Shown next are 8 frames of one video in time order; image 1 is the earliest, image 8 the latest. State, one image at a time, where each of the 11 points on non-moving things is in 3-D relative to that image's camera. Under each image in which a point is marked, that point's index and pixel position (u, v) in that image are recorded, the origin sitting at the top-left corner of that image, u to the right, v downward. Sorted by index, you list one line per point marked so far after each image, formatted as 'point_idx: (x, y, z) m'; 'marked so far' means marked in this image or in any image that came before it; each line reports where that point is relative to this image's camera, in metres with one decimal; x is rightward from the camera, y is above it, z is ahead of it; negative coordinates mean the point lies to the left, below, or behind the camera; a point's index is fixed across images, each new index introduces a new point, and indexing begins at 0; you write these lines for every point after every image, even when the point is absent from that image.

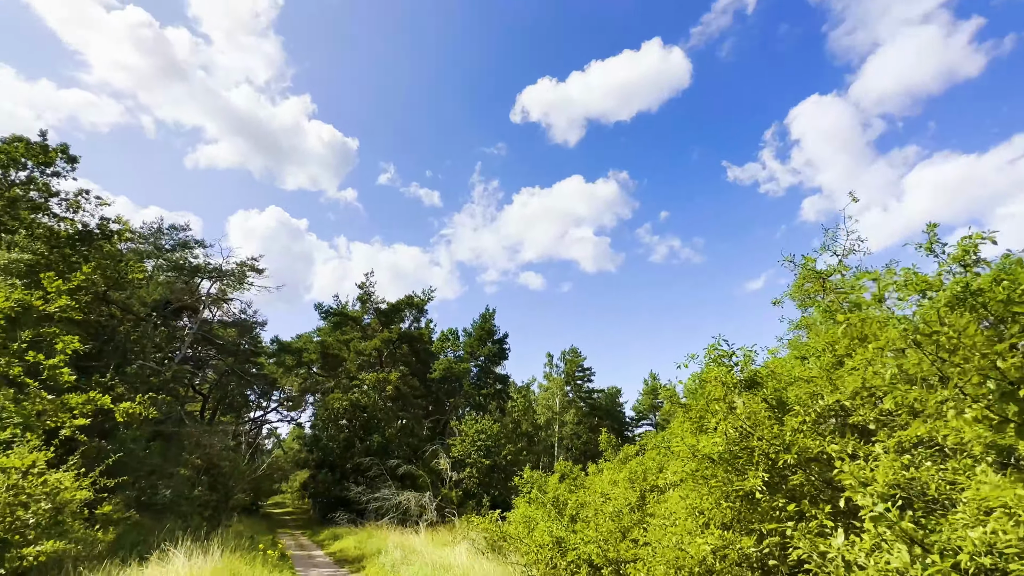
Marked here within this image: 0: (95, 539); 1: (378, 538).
0: (-9.3, -5.5, +9.9) m
1: (-4.7, -8.8, +15.8) m
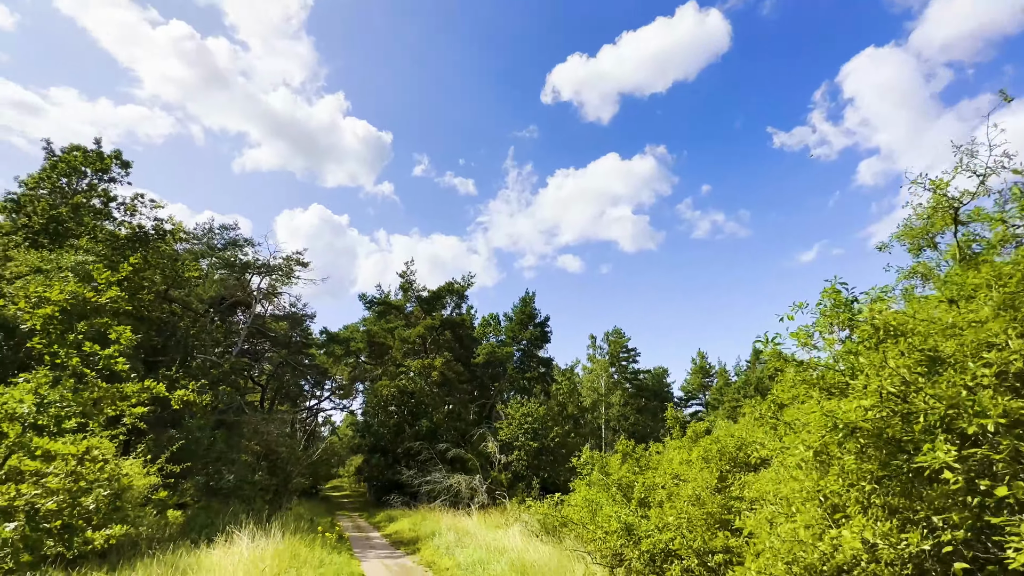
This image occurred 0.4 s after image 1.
0: (-8.1, -5.4, +10.4) m
1: (-2.8, -8.2, +15.9) m
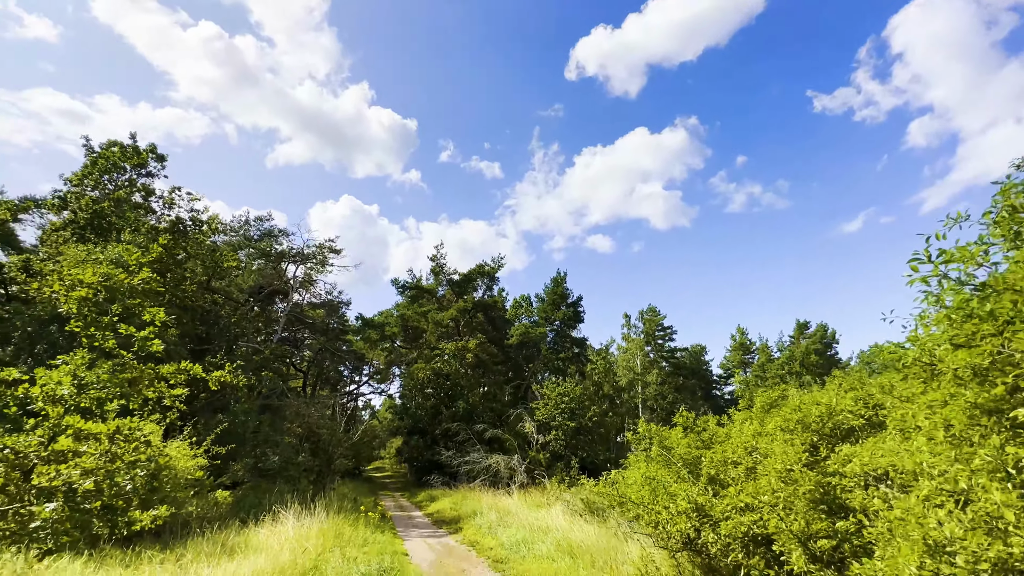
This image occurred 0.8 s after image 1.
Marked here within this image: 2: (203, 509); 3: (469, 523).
0: (-7.1, -5.1, +10.6) m
1: (-1.4, -7.5, +15.9) m
2: (-7.1, -5.1, +10.3) m
3: (-1.2, -6.5, +12.4) m
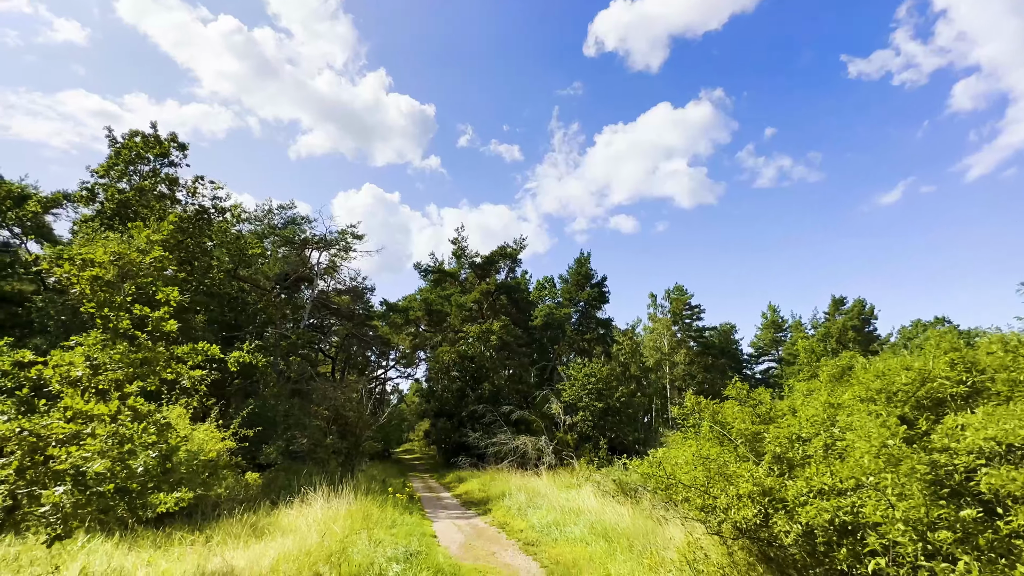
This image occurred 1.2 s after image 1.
0: (-6.4, -4.7, +10.7) m
1: (-0.4, -6.7, +15.7) m
2: (-6.4, -4.7, +10.3) m
3: (-0.4, -5.9, +12.2) m
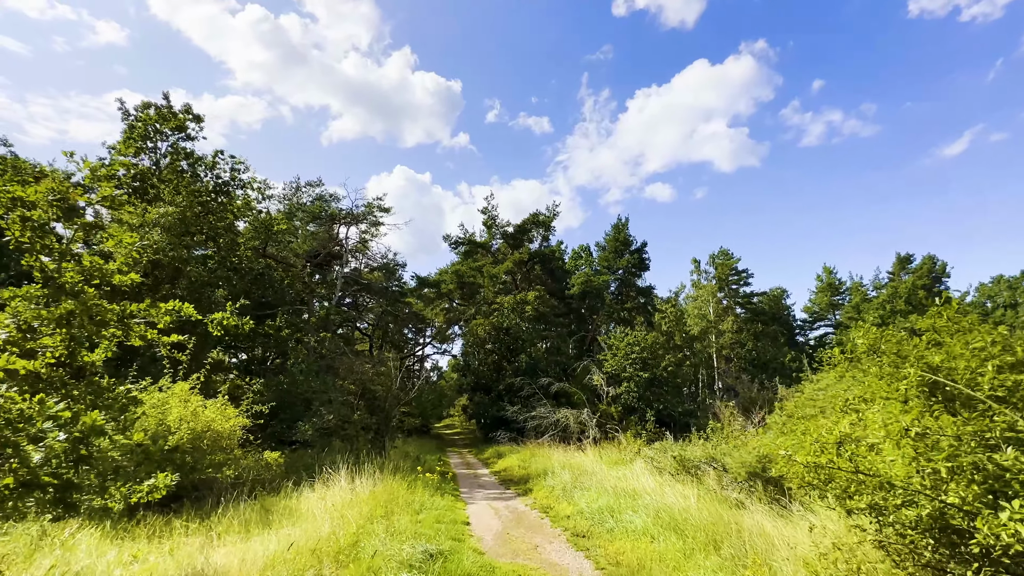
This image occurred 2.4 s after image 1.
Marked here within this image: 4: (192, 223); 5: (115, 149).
0: (-5.5, -3.9, +9.9) m
1: (+1.0, -5.5, +14.5) m
2: (-5.6, -3.9, +9.5) m
3: (+0.7, -4.8, +11.0) m
4: (-12.5, +2.5, +17.5) m
5: (-15.4, +5.4, +17.4) m
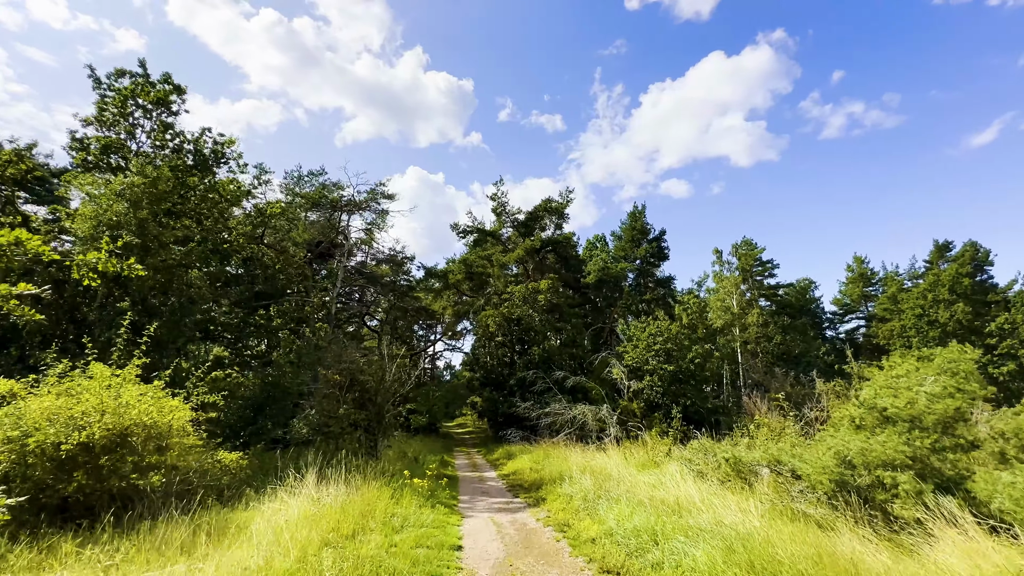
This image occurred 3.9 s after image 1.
0: (-5.4, -3.2, +8.2) m
1: (+1.3, -4.8, +12.6) m
2: (-5.4, -3.3, +7.8) m
3: (+0.8, -4.1, +9.1) m
4: (-12.2, +3.1, +15.9) m
5: (-15.1, +5.9, +16.0) m
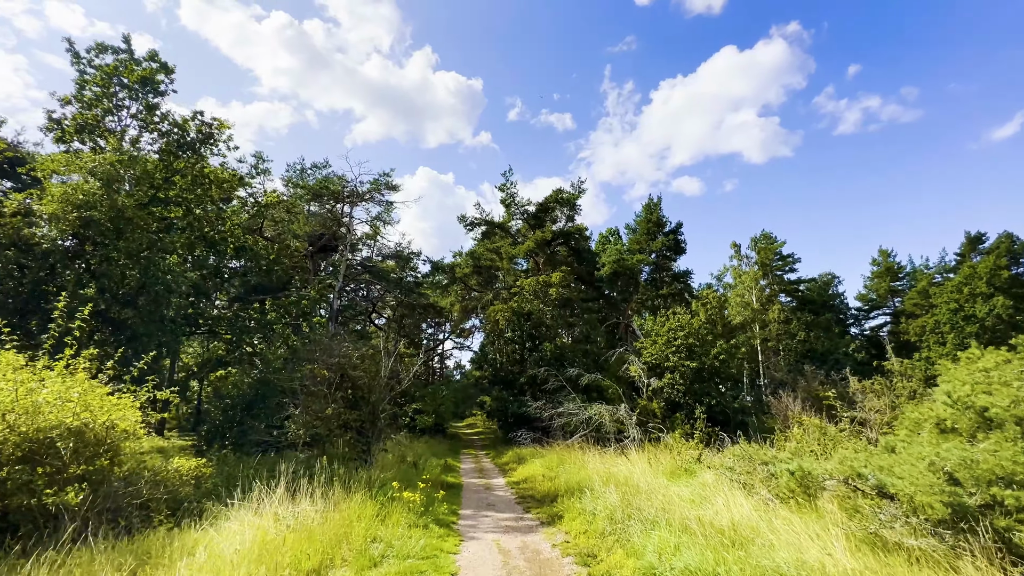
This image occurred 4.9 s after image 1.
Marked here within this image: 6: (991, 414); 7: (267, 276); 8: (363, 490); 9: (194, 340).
0: (-5.2, -2.9, +6.9) m
1: (+1.5, -4.4, +11.2) m
2: (-5.3, -2.9, +6.5) m
3: (+1.0, -3.7, +7.7) m
4: (-11.9, +3.4, +14.8) m
5: (-14.8, +6.2, +14.9) m
6: (+6.9, -1.8, +6.5) m
7: (-10.9, +0.5, +19.8) m
8: (-2.4, -3.3, +7.5) m
9: (-13.4, -2.2, +18.9) m
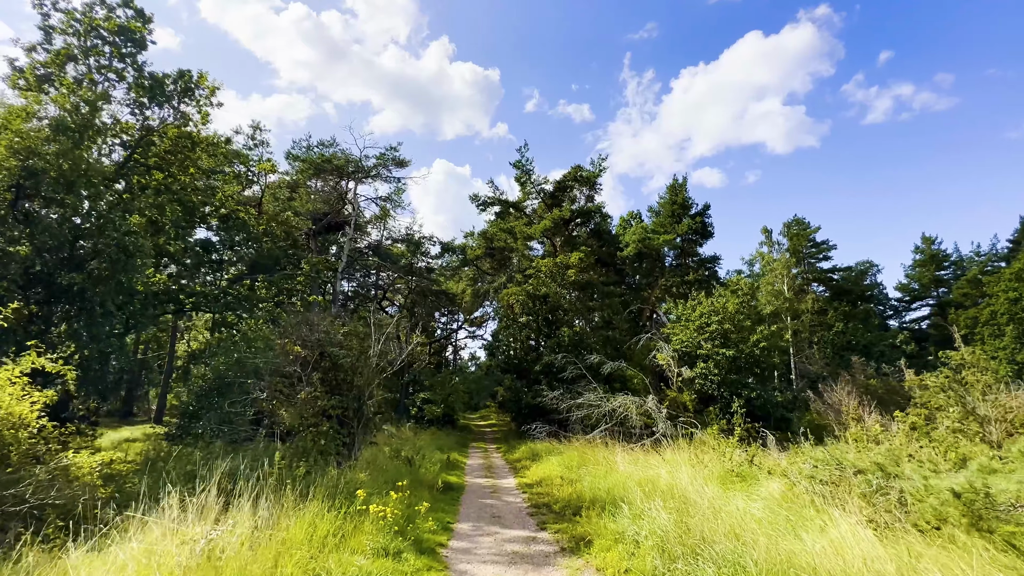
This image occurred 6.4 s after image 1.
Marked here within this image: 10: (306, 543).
0: (-5.1, -2.1, +5.2) m
1: (+1.8, -3.6, +9.2) m
2: (-5.2, -2.2, +4.8) m
3: (+1.1, -3.0, +5.7) m
4: (-11.4, +4.3, +13.2) m
5: (-14.3, +7.1, +13.4) m
6: (+7.0, -1.2, +4.3) m
7: (-10.3, +1.5, +18.2) m
8: (-2.3, -2.6, +5.6) m
9: (-12.8, -1.2, +17.4) m
10: (-2.0, -2.5, +4.6) m
